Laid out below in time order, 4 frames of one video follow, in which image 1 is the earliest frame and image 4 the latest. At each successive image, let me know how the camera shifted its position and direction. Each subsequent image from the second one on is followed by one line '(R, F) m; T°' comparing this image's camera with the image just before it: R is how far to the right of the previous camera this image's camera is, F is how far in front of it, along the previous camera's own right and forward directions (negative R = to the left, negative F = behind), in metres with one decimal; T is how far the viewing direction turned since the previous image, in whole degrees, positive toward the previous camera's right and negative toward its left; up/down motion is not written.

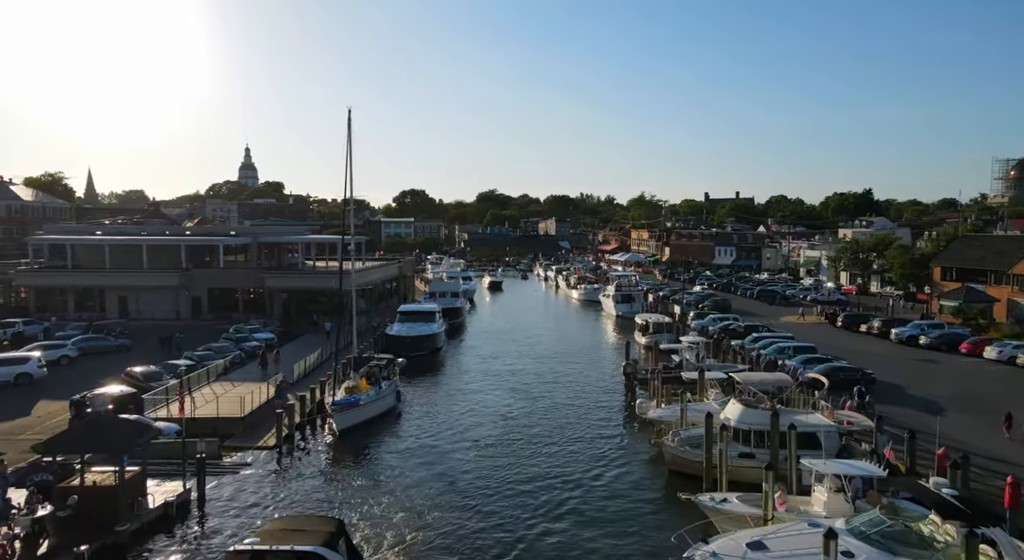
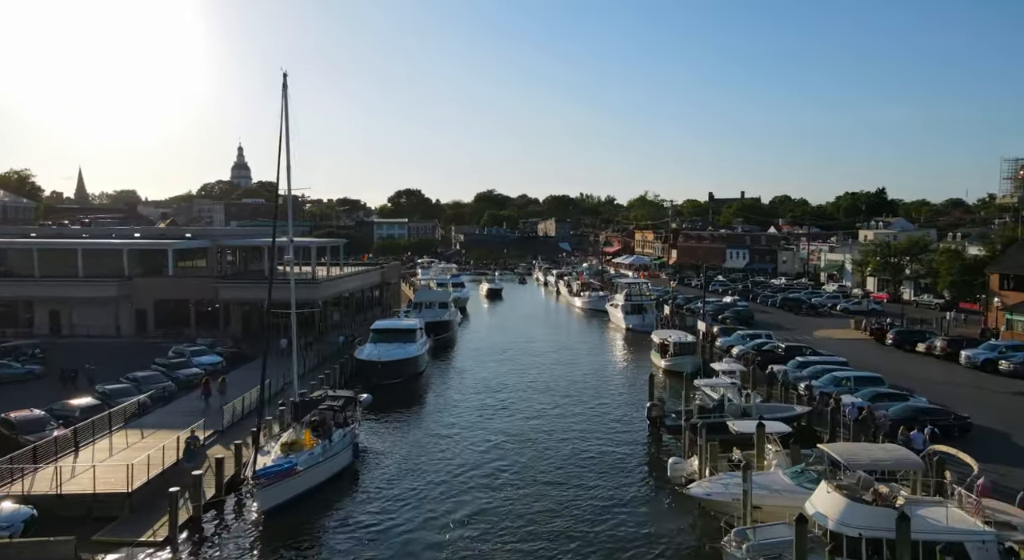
(+0.2, +6.9) m; 0°
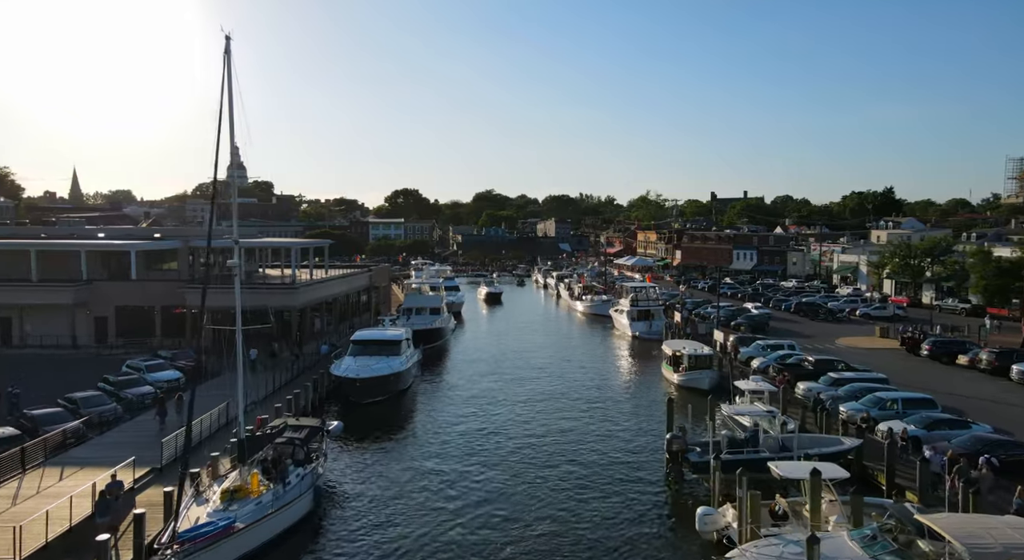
(+0.2, +3.9) m; 0°
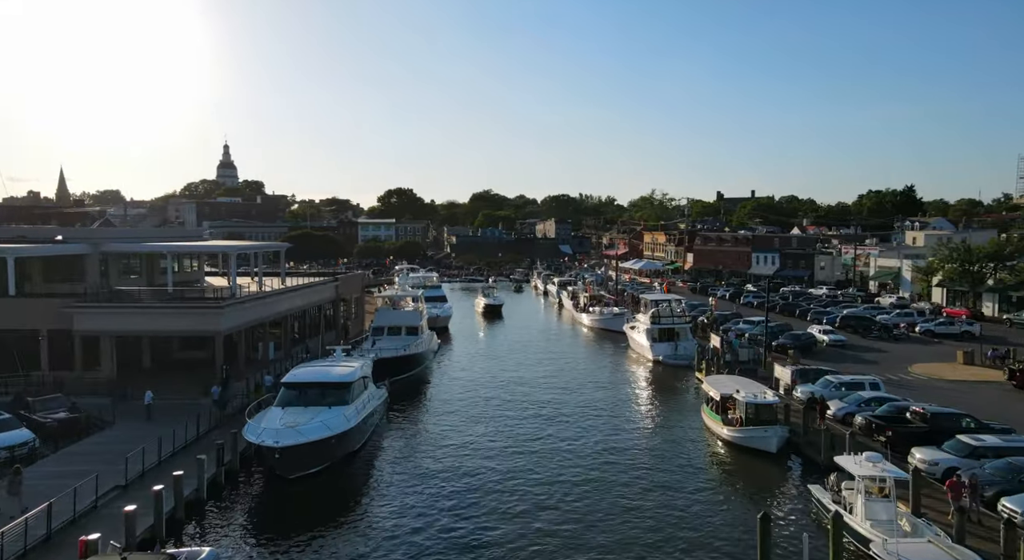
(+0.3, +9.1) m; 0°
